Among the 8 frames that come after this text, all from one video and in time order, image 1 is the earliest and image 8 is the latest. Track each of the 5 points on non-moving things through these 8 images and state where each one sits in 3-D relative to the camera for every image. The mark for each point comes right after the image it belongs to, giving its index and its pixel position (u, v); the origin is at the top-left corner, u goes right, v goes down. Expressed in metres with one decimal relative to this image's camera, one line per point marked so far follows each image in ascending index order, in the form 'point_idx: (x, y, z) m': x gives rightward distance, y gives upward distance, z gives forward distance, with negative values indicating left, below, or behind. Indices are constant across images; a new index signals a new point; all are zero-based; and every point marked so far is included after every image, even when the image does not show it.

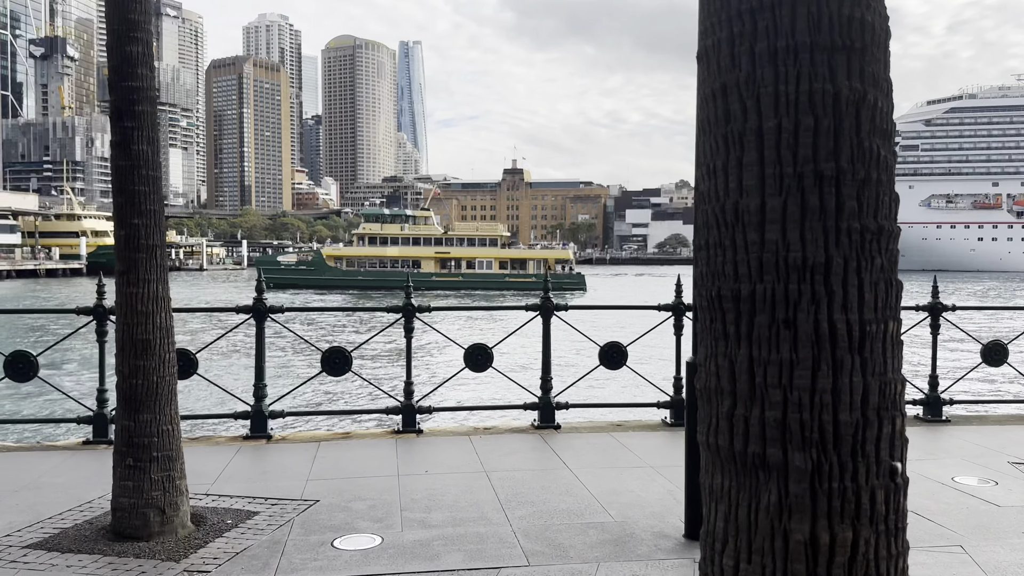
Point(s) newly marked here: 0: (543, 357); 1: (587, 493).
0: (+0.3, -0.7, +8.8) m
1: (+0.6, -1.6, +6.2) m
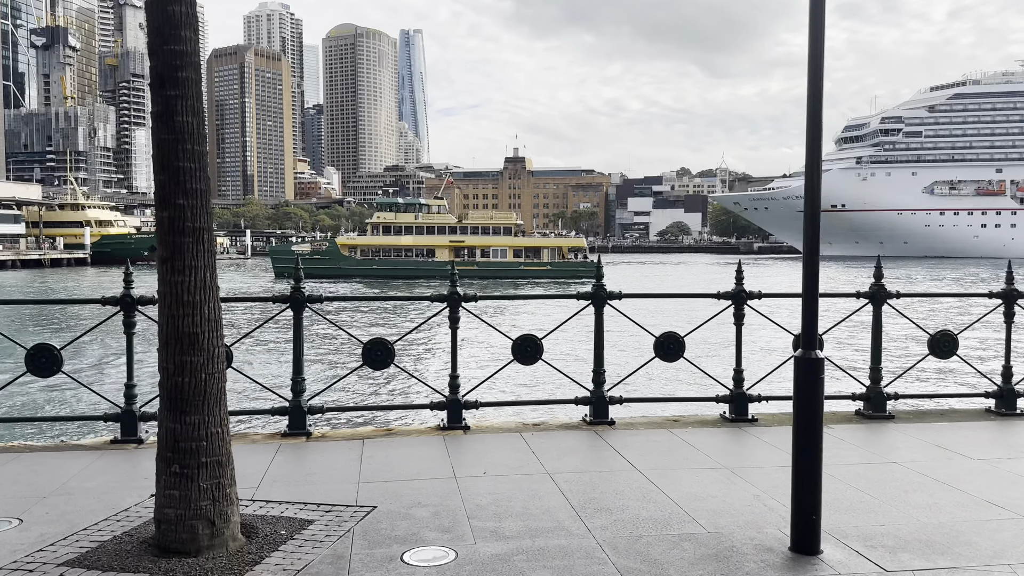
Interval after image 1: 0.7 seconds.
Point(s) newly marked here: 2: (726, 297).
0: (+0.9, -0.6, +8.3) m
1: (+1.1, -1.5, +5.7) m
2: (+2.2, -0.1, +8.4) m
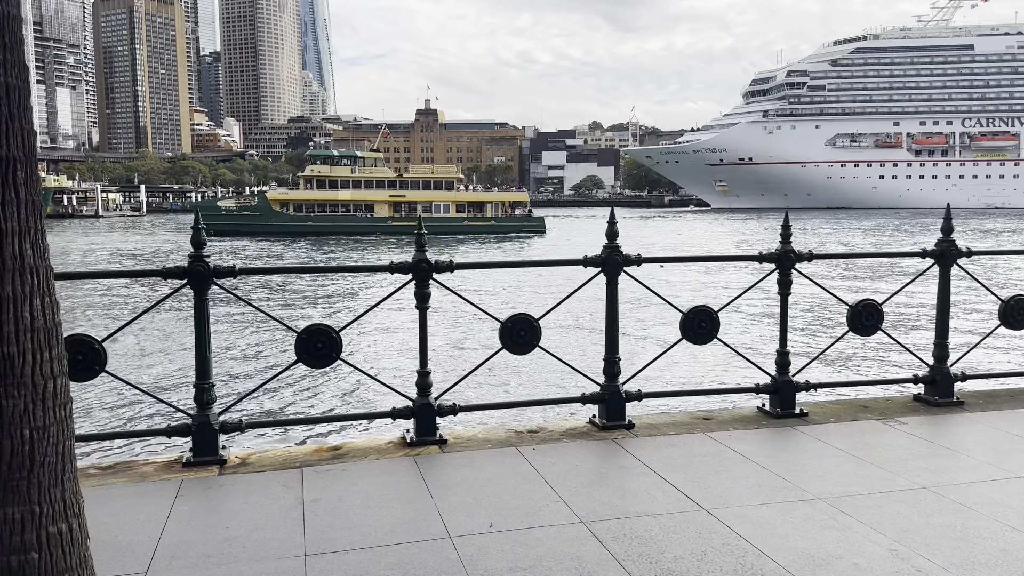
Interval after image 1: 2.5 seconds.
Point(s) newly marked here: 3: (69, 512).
0: (+0.8, -0.3, +6.3) m
1: (+1.3, -1.3, +3.9) m
2: (+2.1, +0.2, +6.5) m
3: (-1.5, -0.8, +2.8) m
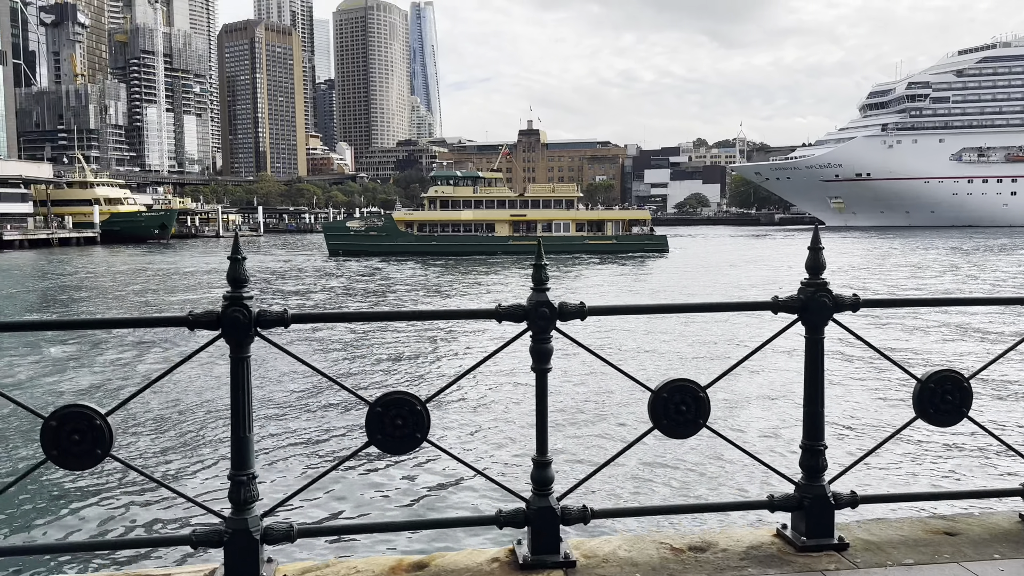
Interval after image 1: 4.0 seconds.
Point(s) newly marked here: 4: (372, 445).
0: (+1.6, -0.6, +4.4) m
1: (+1.8, -1.6, +1.9) m
2: (+2.9, -0.1, +4.4) m
3: (-1.1, -1.0, +1.2) m
4: (-0.7, -0.8, +4.1) m
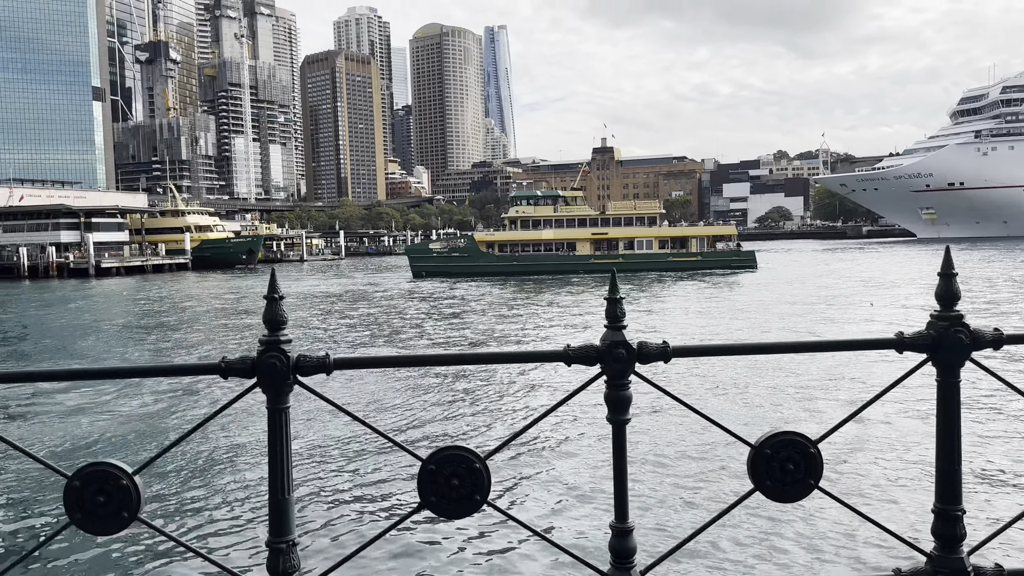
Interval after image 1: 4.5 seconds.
0: (+1.9, -0.8, +3.7) m
1: (+1.9, -1.7, +1.1) m
2: (+3.3, -0.2, +3.6) m
3: (-1.0, -1.1, +0.7) m
4: (-0.4, -1.0, +3.6) m
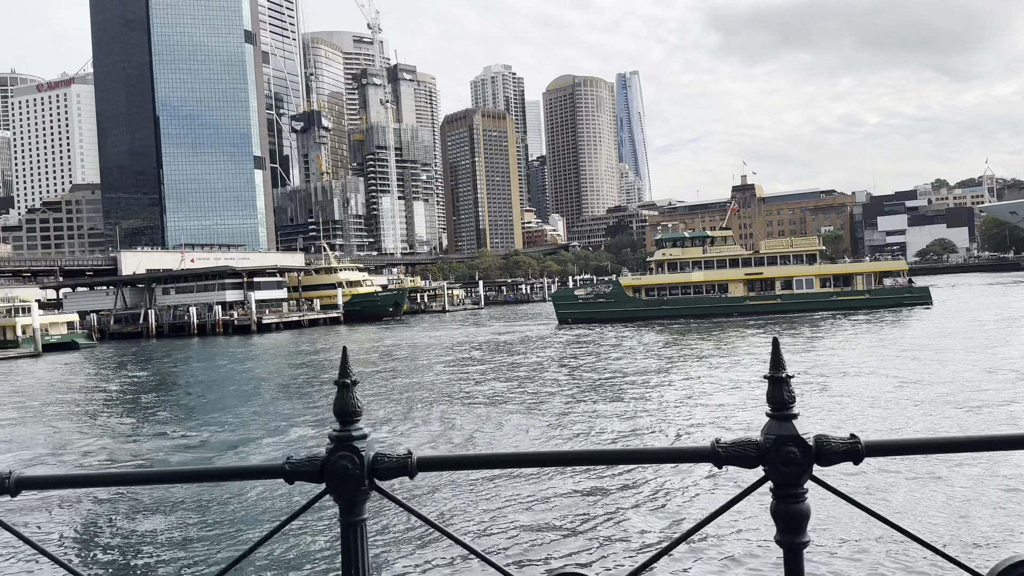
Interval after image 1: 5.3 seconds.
0: (+2.4, -0.9, +2.5) m
1: (+2.0, -1.7, -0.1) m
2: (+3.7, -0.3, +2.2) m
3: (-1.0, -1.2, +0.1) m
4: (+0.1, -1.2, +2.8) m
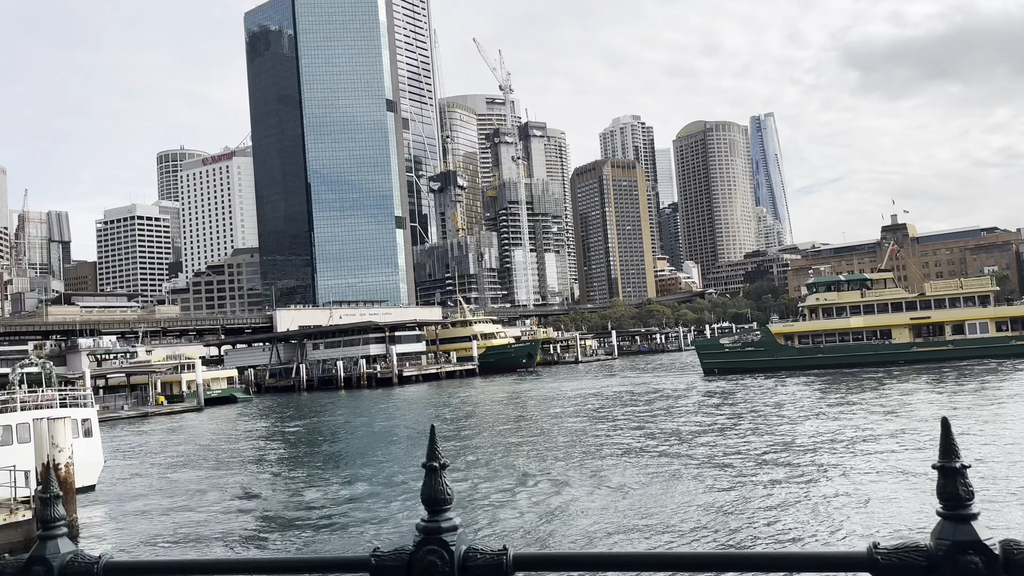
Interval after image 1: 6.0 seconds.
0: (+2.8, -1.0, +1.7) m
1: (+1.9, -1.6, -0.8) m
2: (+4.0, -0.3, +1.3) m
3: (-1.0, -1.2, -0.1) m
4: (+0.6, -1.3, +2.4) m
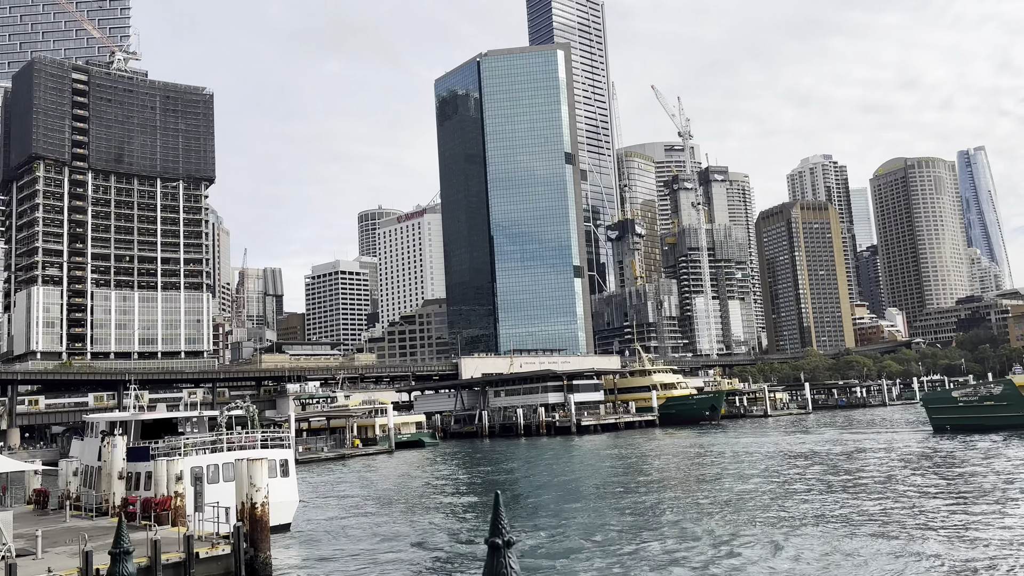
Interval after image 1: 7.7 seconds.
0: (+3.1, -1.0, +0.8) m
1: (+1.7, -1.5, -1.5) m
2: (+4.2, -0.3, +0.2) m
3: (-1.0, -1.1, -0.2) m
4: (+1.1, -1.4, +2.0) m
